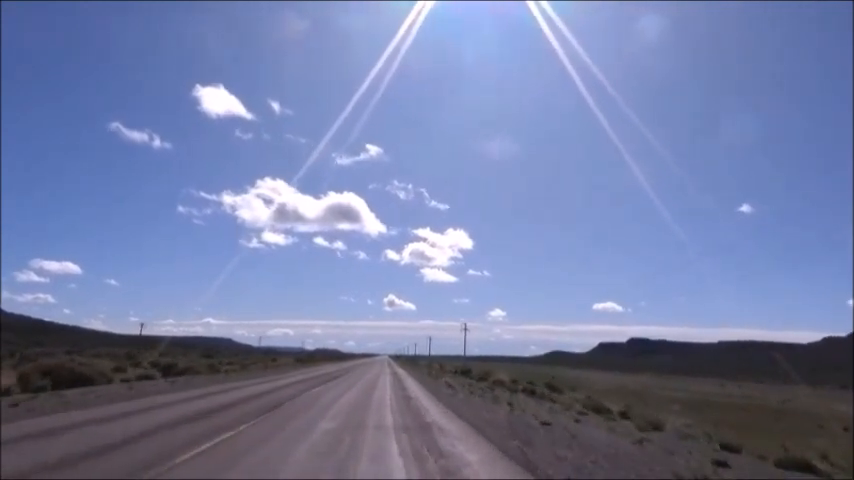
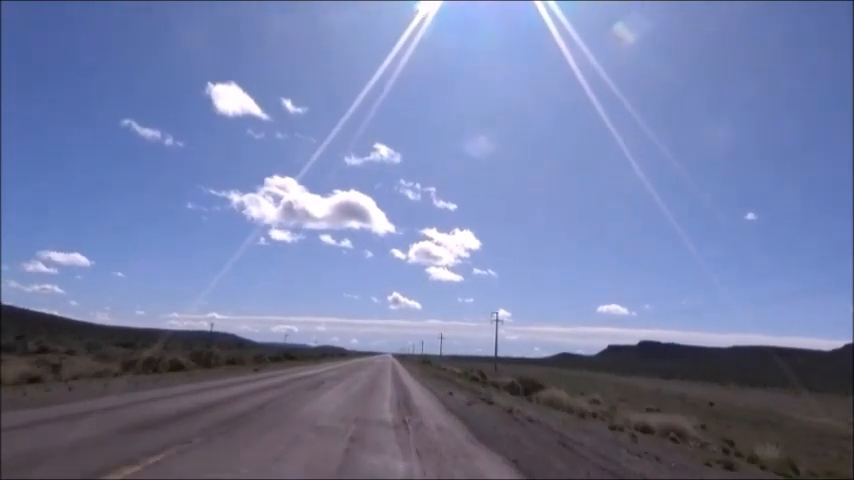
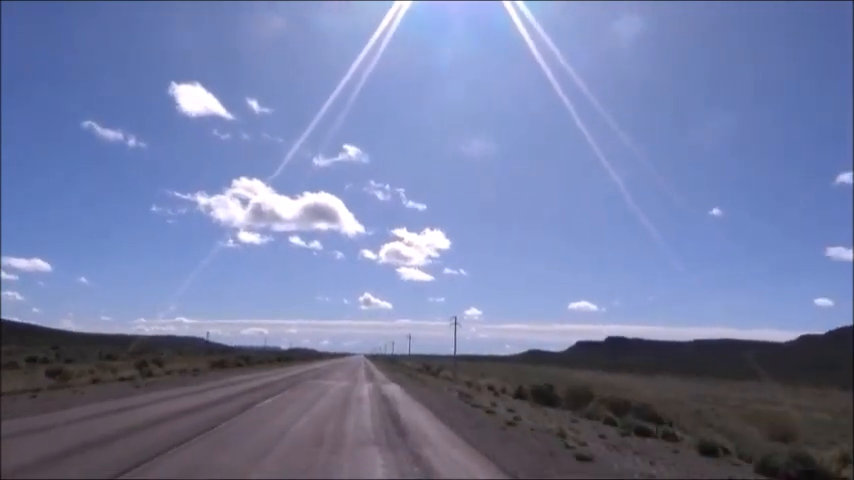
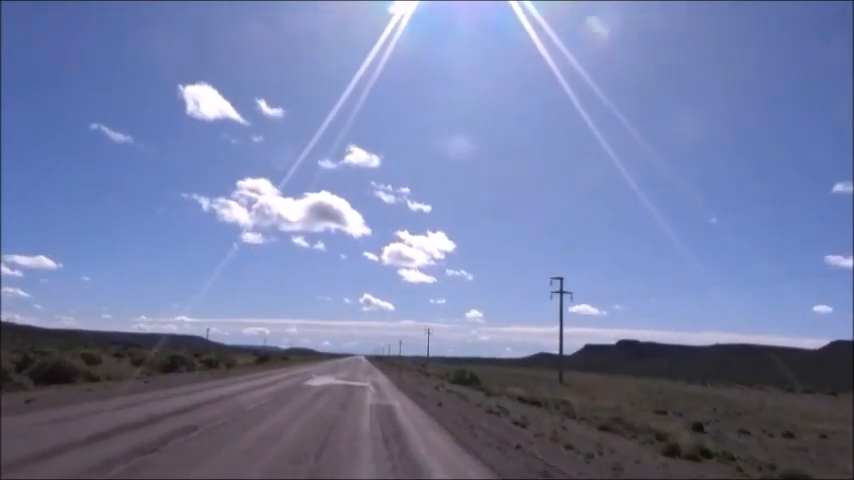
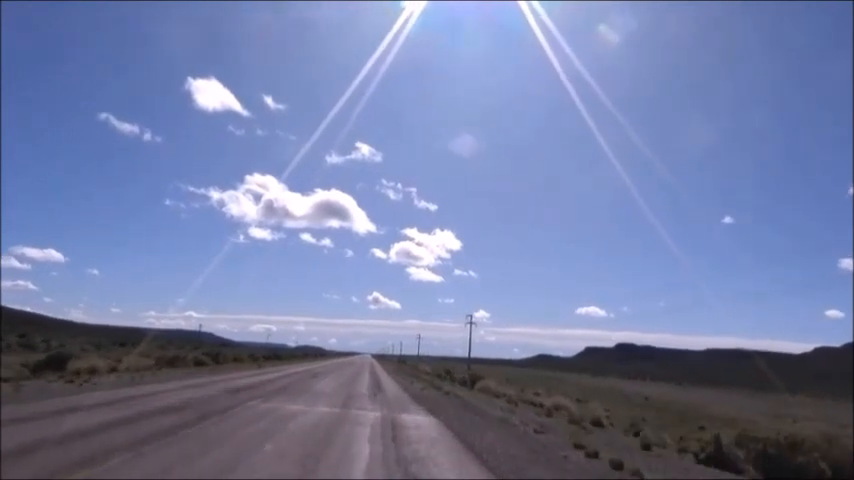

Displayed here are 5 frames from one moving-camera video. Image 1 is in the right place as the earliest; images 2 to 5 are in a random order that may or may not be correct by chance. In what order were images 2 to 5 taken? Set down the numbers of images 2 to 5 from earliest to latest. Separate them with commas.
3, 5, 2, 4
